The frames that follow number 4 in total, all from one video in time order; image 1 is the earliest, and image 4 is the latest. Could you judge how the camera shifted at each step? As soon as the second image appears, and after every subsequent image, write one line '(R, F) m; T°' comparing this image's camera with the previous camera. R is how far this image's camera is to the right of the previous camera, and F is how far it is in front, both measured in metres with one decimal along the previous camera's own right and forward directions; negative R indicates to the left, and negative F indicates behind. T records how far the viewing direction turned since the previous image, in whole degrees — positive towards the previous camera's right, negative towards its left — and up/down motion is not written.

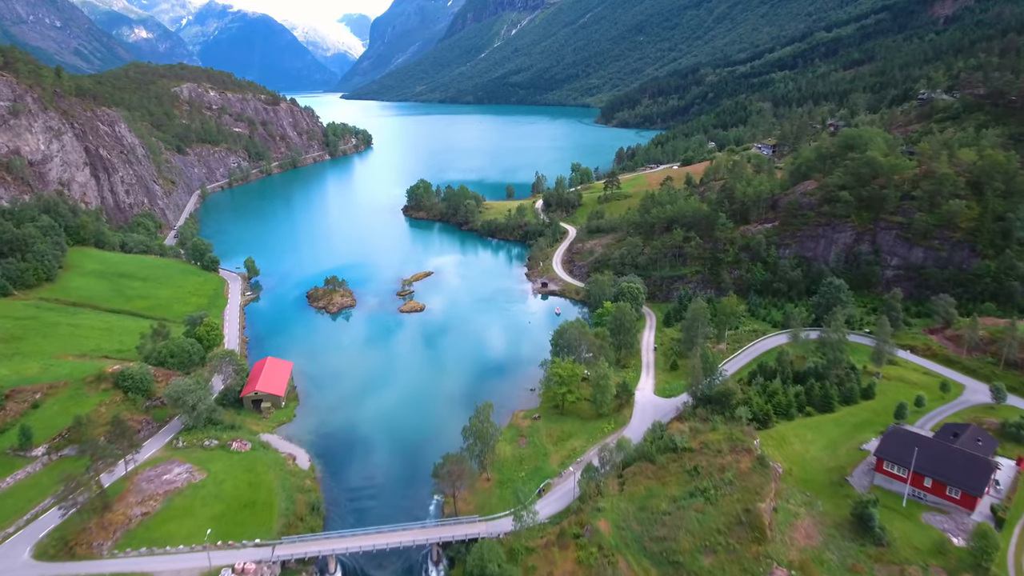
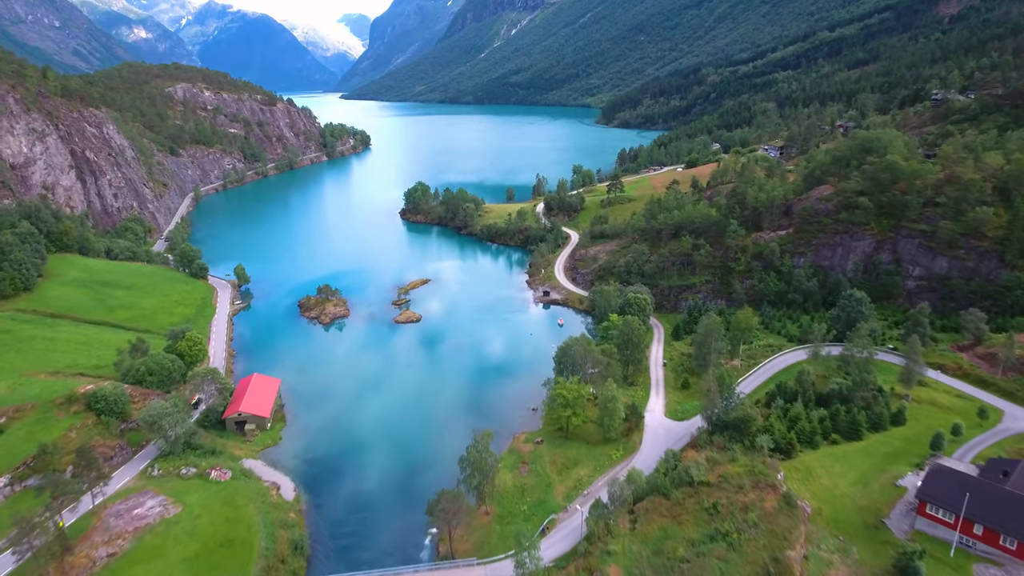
(-0.1, +3.8) m; 0°
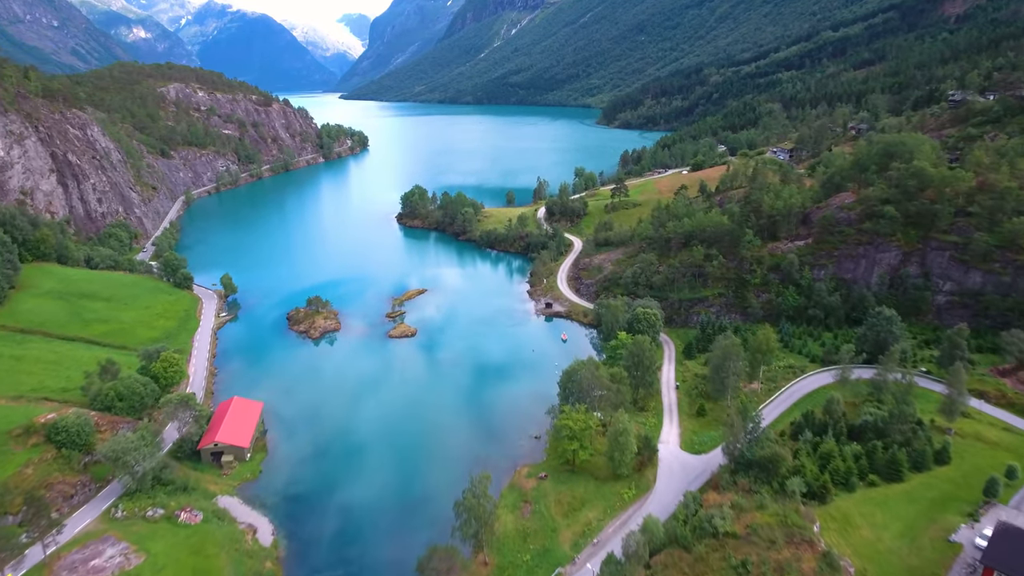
(-0.1, +4.6) m; 0°
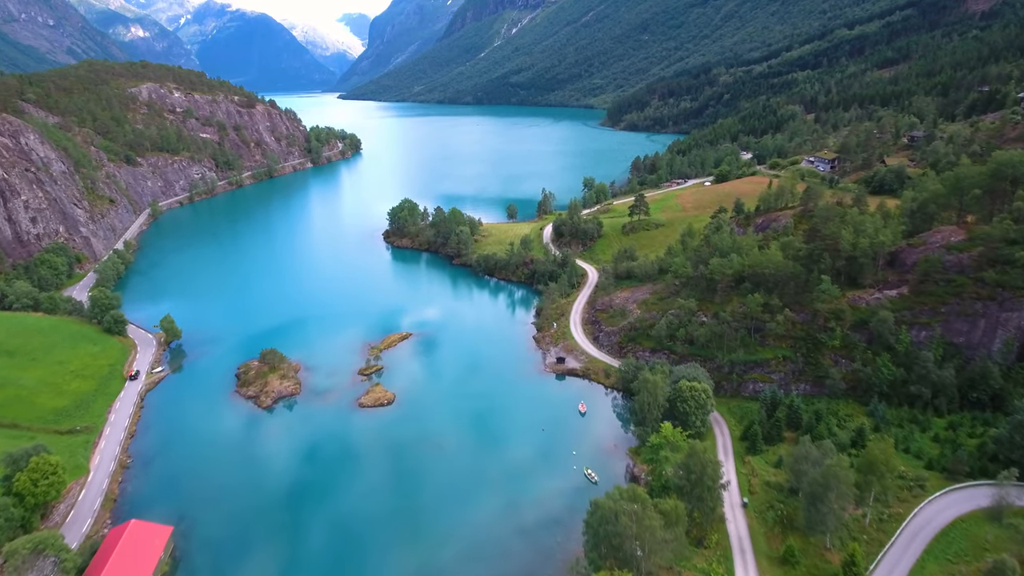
(-0.4, +16.3) m; 0°
